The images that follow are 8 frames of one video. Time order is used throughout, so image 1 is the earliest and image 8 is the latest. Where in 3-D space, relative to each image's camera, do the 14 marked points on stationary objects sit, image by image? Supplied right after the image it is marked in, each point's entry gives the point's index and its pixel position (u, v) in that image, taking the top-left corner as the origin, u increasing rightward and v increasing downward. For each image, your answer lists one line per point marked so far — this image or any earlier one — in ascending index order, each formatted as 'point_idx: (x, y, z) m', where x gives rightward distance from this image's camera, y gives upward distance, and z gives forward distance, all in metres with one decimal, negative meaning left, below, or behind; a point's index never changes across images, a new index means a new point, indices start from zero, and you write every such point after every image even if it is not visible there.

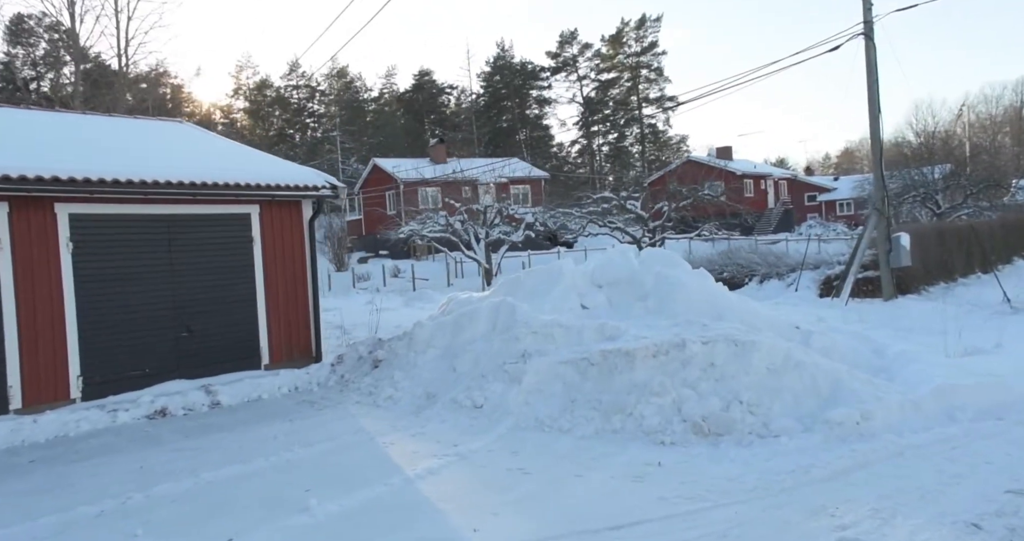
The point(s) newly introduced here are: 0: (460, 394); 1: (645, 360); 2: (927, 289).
0: (-0.5, -1.3, +8.0) m
1: (+1.3, -0.9, +7.4) m
2: (+11.0, -0.4, +20.1) m
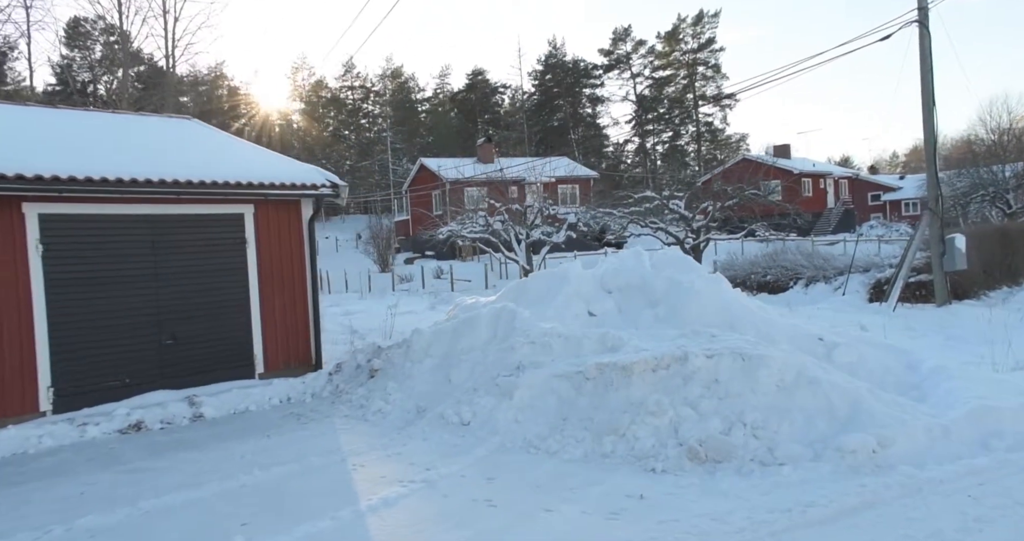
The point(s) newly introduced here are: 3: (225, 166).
0: (-0.6, -1.4, +7.4) m
1: (+1.2, -0.9, +6.8) m
2: (+11.7, -0.5, +18.7) m
3: (-3.8, +1.5, +9.8) m
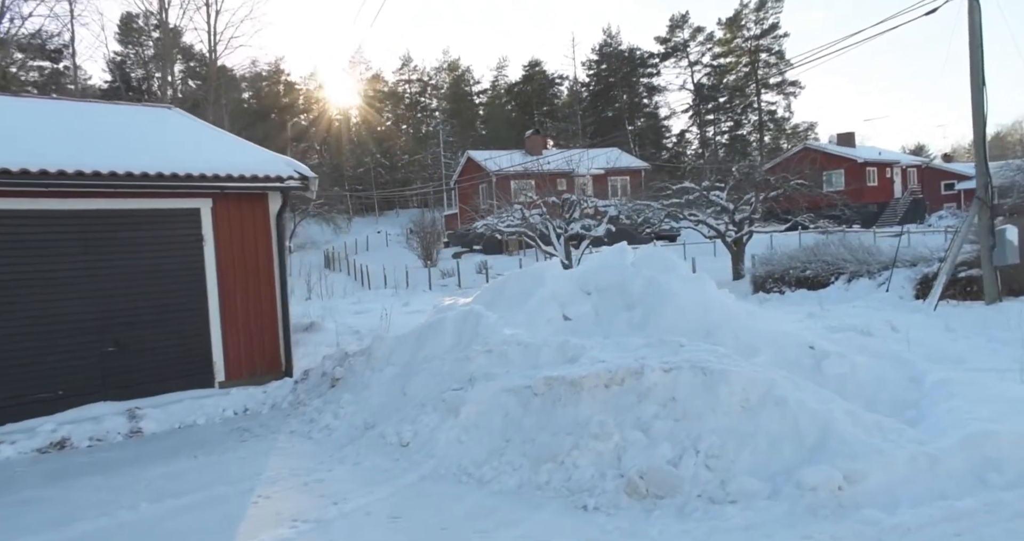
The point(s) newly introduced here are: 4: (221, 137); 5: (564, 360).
0: (-1.1, -1.4, +6.8) m
1: (+0.7, -1.0, +6.0) m
2: (+12.2, -0.5, +17.0) m
3: (-4.1, +1.5, +9.4) m
4: (-3.9, +1.9, +10.3) m
5: (+0.5, -0.8, +6.7) m
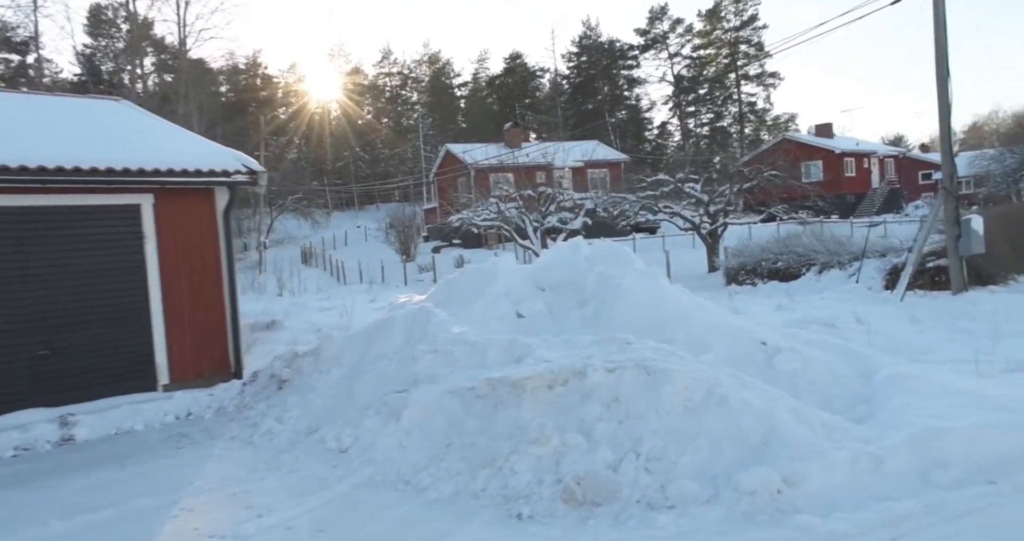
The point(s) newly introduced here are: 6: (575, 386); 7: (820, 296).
0: (-1.6, -1.4, +6.6) m
1: (+0.2, -1.0, +5.8) m
2: (+11.4, -0.2, +17.1) m
3: (-4.6, +1.5, +9.1) m
4: (-4.5, +1.9, +10.0) m
5: (0.0, -0.8, +6.5) m
6: (+0.5, -0.9, +5.8) m
7: (+6.4, -0.5, +15.4) m
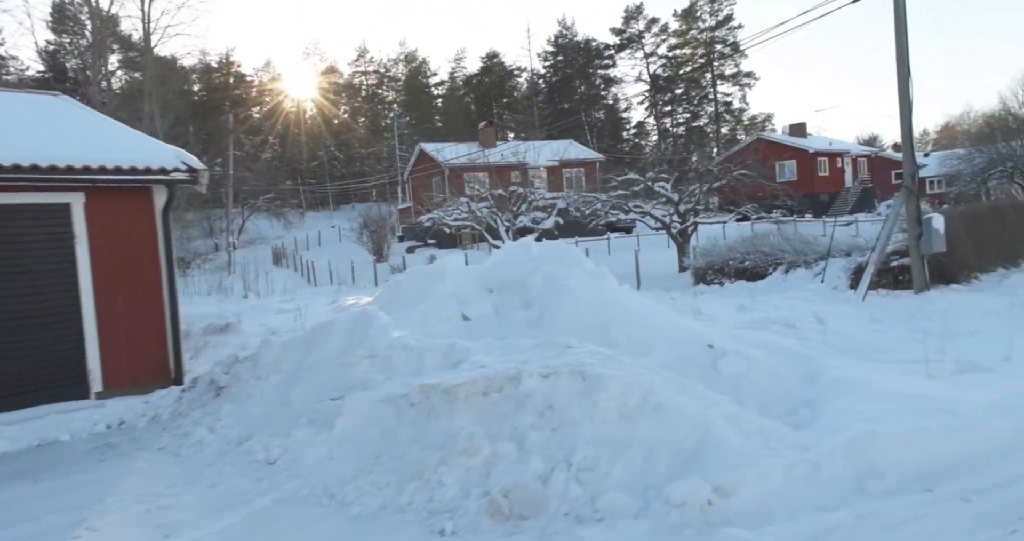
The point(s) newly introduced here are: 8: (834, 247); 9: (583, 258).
0: (-2.1, -1.4, +6.3) m
1: (-0.3, -1.0, +5.6) m
2: (+10.6, -0.2, +17.1) m
3: (-5.2, +1.5, +8.7) m
4: (-5.2, +1.8, +9.6) m
5: (-0.5, -0.8, +6.3) m
6: (0.0, -0.9, +5.5) m
7: (+5.6, -0.5, +15.3) m
8: (+8.1, +0.6, +18.7) m
9: (+0.7, +0.1, +7.8) m
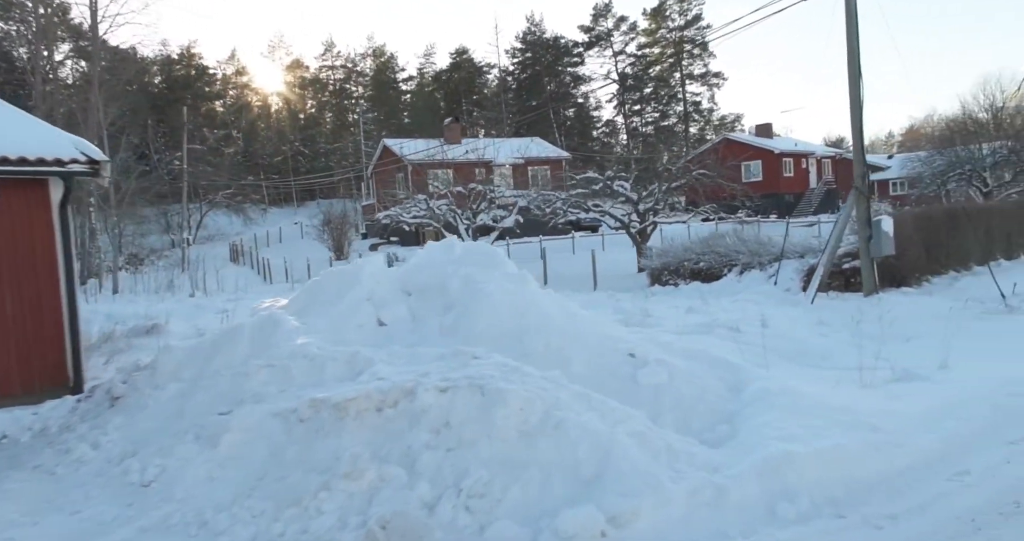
0: (-2.9, -1.5, +5.8) m
1: (-1.0, -1.0, +5.1) m
2: (+9.5, -0.2, +17.1) m
3: (-6.1, +1.5, +8.1) m
4: (-6.0, +1.9, +8.9) m
5: (-1.3, -0.8, +5.8) m
6: (-0.7, -0.9, +5.1) m
7: (+4.5, -0.6, +15.1) m
8: (+6.9, +0.5, +18.5) m
9: (-0.1, +0.1, +7.4) m
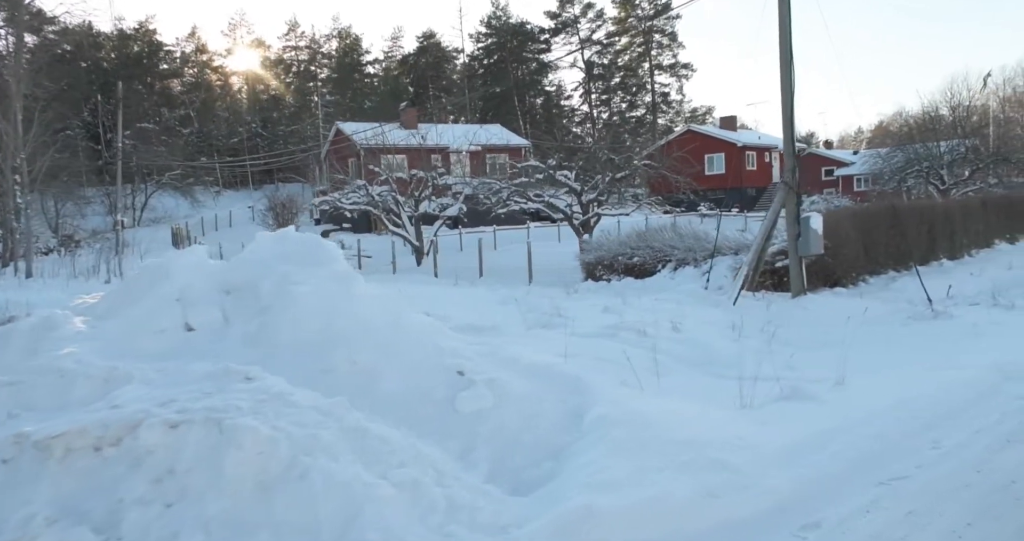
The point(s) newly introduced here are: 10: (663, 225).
0: (-4.2, -1.4, +4.6) m
1: (-2.4, -1.0, +4.0) m
2: (+7.7, -0.2, +16.4) m
3: (-7.5, +1.6, +6.8) m
4: (-7.4, +2.0, +7.6) m
5: (-2.7, -0.8, +4.8) m
6: (-2.1, -1.0, +4.0) m
7: (+2.8, -0.5, +14.2) m
8: (+5.0, +0.6, +17.7) m
9: (-1.5, +0.1, +6.4) m
10: (+4.1, +1.2, +20.0) m
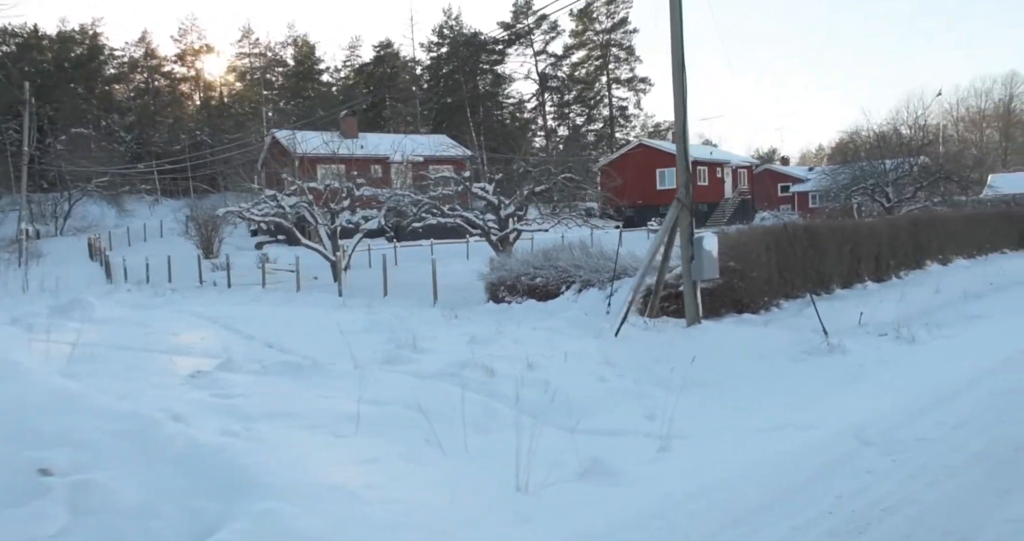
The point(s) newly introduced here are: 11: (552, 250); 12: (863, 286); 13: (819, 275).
0: (-6.1, -1.6, +2.8) m
1: (-4.2, -1.2, +2.3) m
2: (+5.3, -0.7, +15.1) m
3: (-9.4, +1.4, +4.9) m
4: (-9.4, +1.8, +5.7) m
5: (-4.5, -1.0, +3.0) m
6: (-3.9, -1.2, +2.3) m
7: (+0.5, -0.9, +12.7) m
8: (+2.6, +0.1, +16.3) m
9: (-3.4, -0.1, +4.7) m
10: (+1.5, +0.7, +18.5) m
11: (+0.9, +0.5, +17.9) m
12: (+9.0, -0.4, +18.9) m
13: (+7.2, -0.1, +17.3) m
